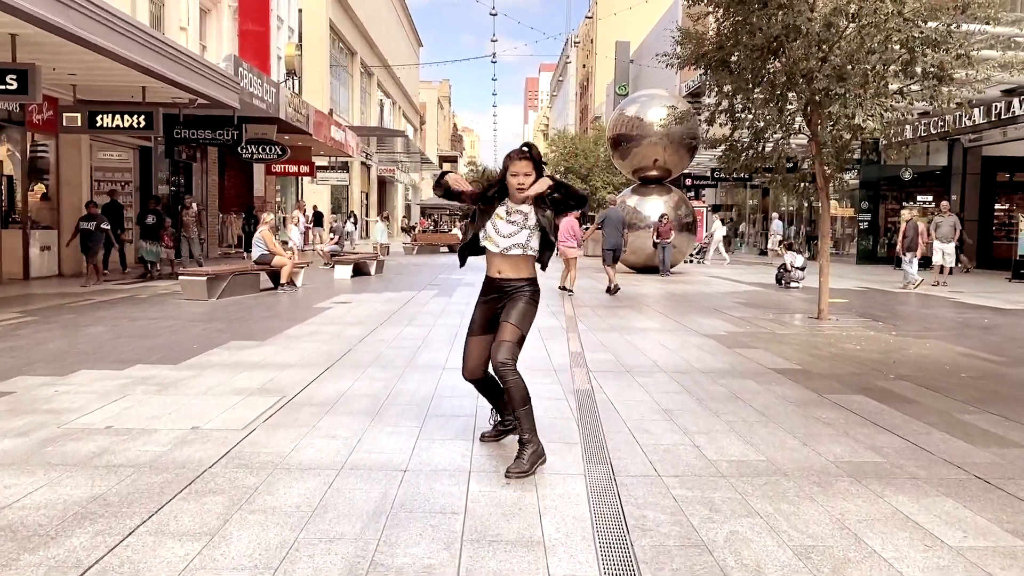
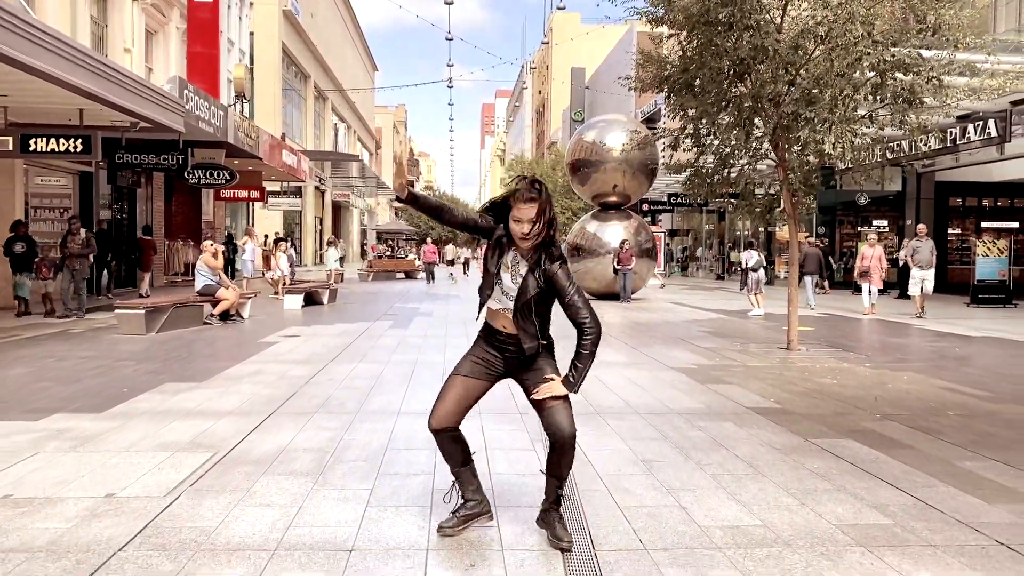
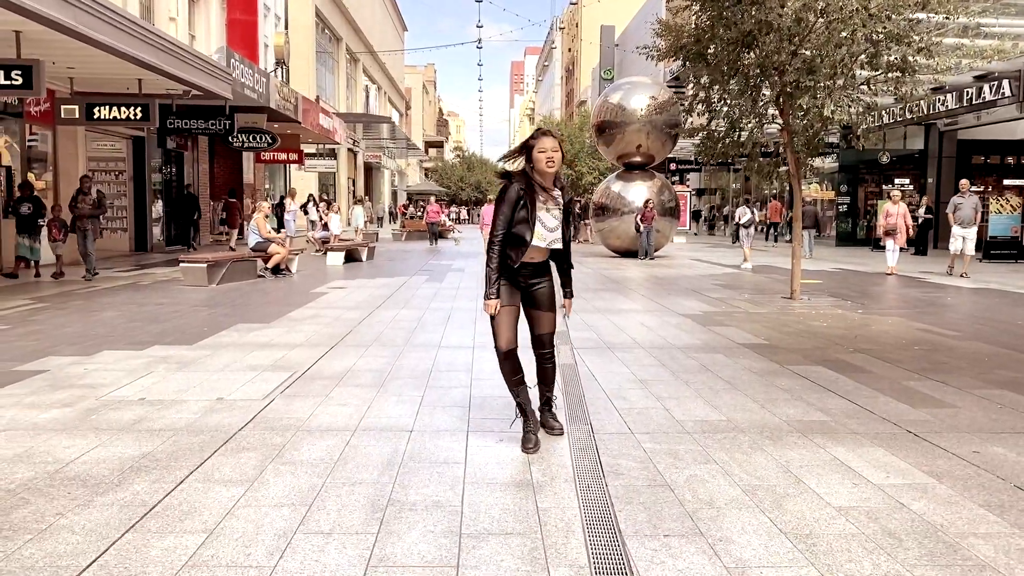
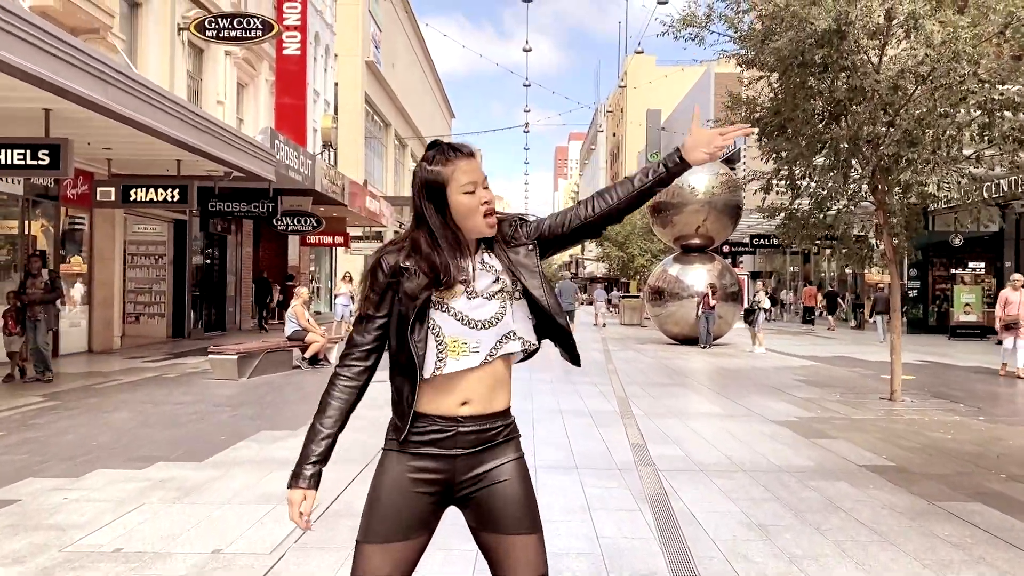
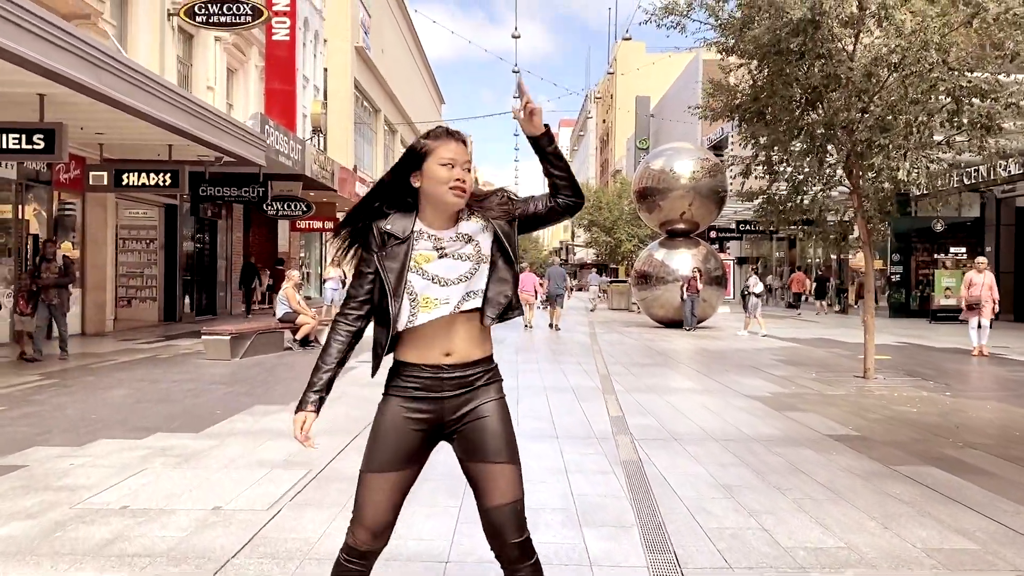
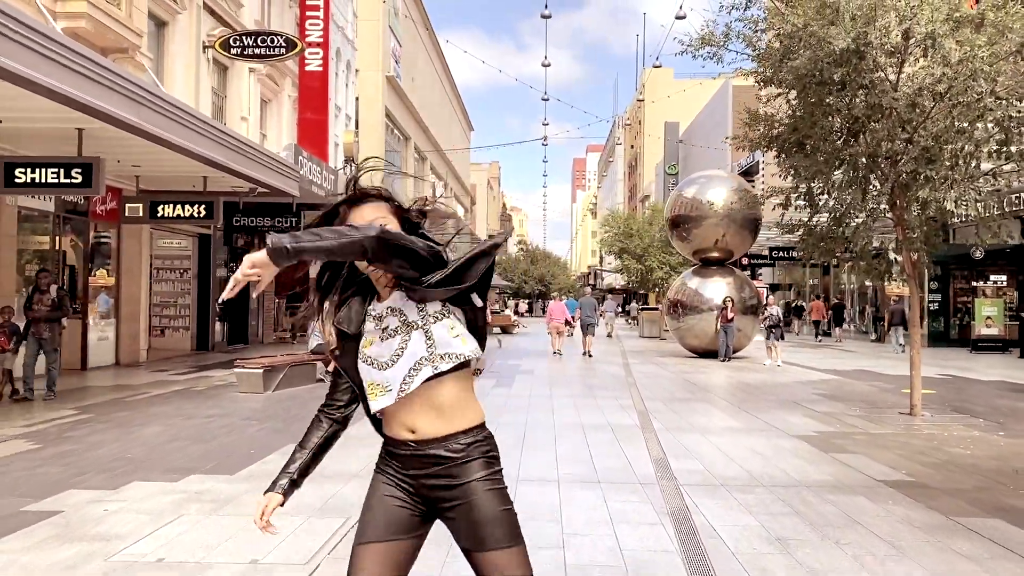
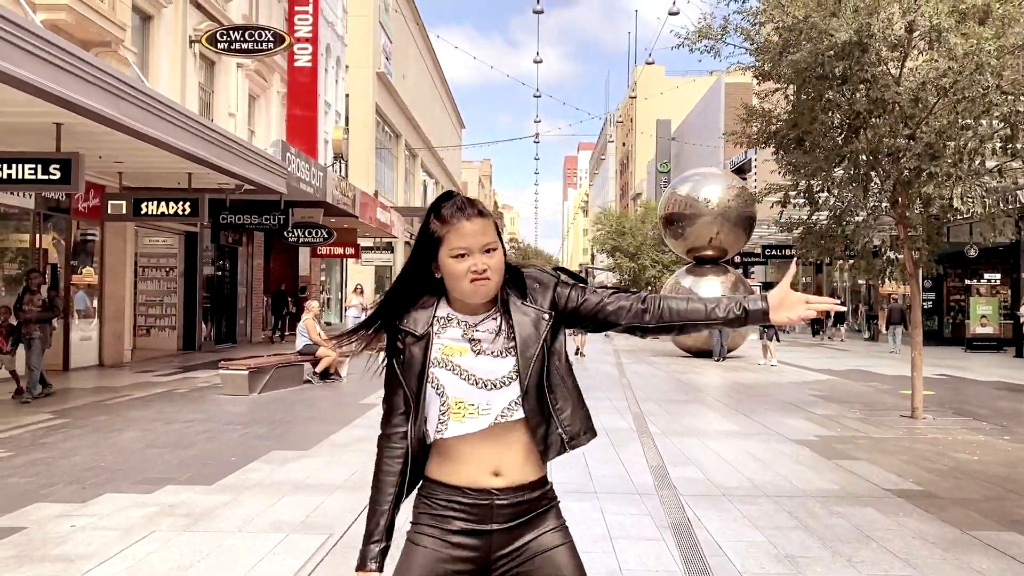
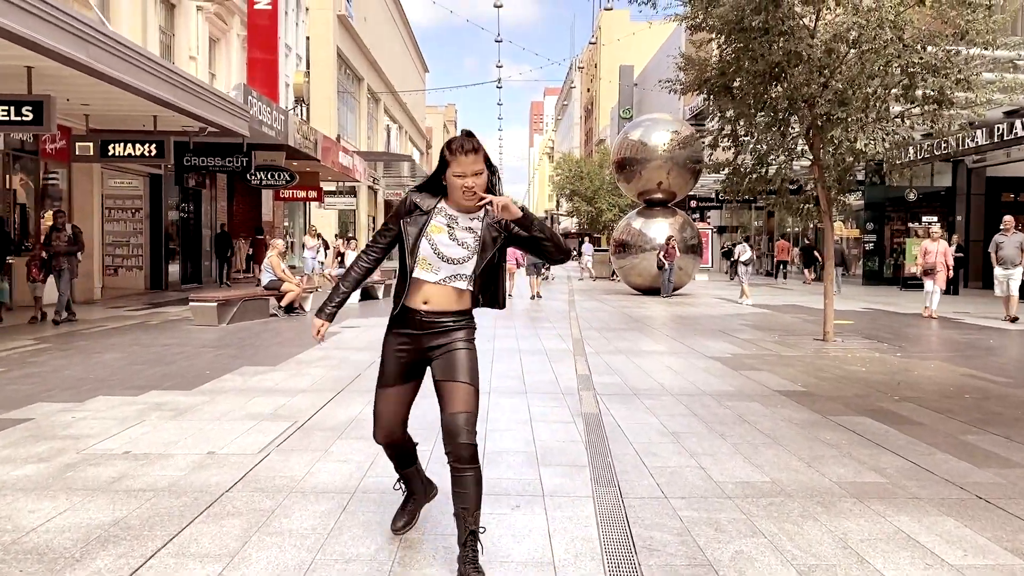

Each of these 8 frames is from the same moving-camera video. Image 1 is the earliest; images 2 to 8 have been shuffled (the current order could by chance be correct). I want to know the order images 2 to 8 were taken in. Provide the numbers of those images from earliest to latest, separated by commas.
2, 3, 8, 5, 4, 7, 6
